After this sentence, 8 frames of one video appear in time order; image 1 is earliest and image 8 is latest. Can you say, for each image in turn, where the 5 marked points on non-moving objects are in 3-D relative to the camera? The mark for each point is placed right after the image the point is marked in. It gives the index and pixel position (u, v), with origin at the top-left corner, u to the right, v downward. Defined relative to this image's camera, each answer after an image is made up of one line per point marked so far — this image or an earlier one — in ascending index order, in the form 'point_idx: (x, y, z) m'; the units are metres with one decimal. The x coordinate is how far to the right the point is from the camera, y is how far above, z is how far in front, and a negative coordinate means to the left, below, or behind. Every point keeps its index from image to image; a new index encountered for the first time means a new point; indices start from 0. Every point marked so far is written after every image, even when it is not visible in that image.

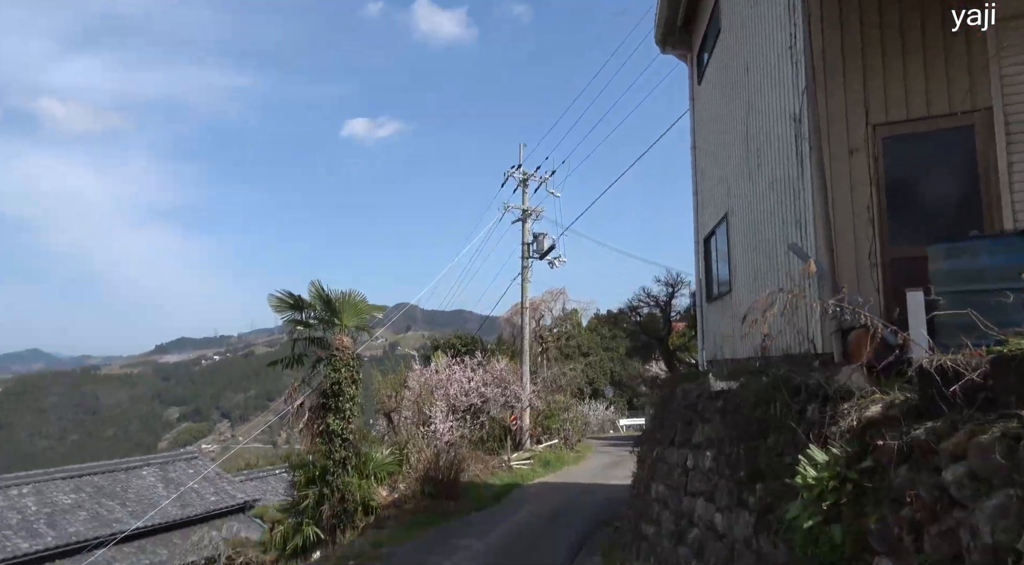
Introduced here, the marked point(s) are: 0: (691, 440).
0: (+1.5, -1.3, +5.9) m
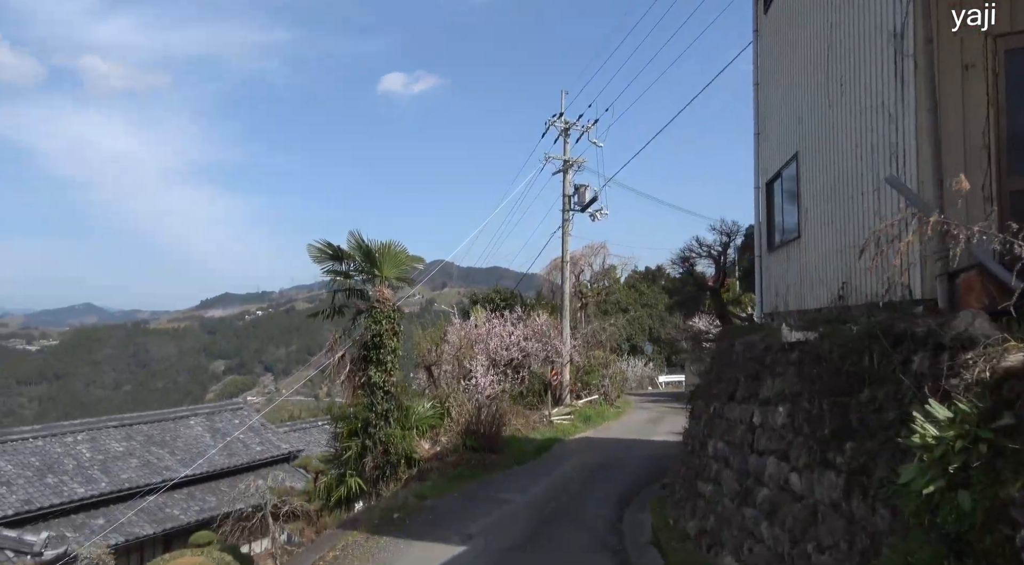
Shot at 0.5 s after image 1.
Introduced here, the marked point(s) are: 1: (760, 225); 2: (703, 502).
0: (+1.9, -0.9, +5.5) m
1: (+2.9, +0.7, +8.4) m
2: (+1.7, -2.0, +6.4) m
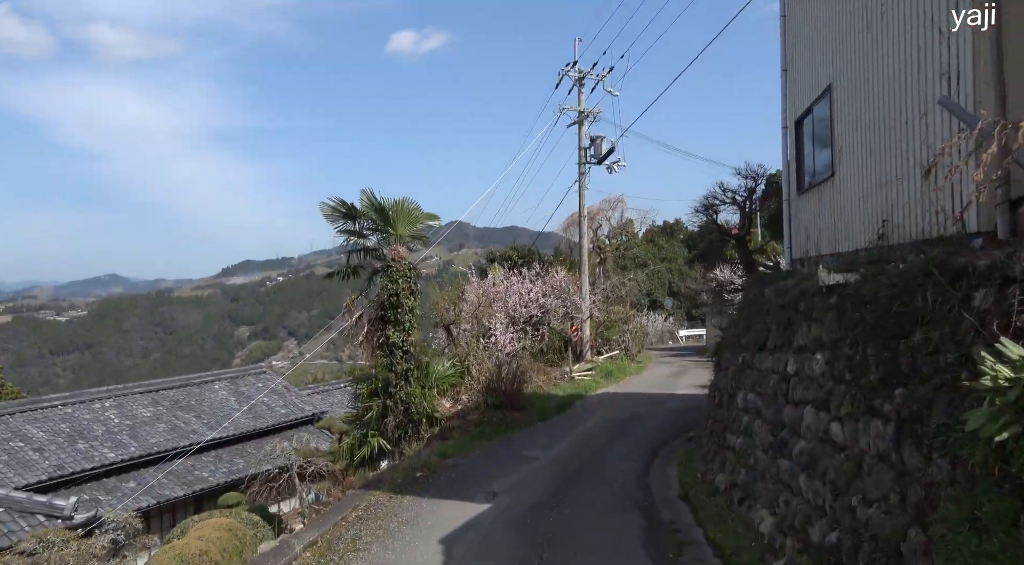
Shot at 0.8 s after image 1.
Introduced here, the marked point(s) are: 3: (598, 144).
0: (+2.0, -0.4, +5.2) m
1: (+3.1, +1.3, +8.0) m
2: (+1.9, -1.5, +6.2) m
3: (+2.4, +3.8, +19.8) m
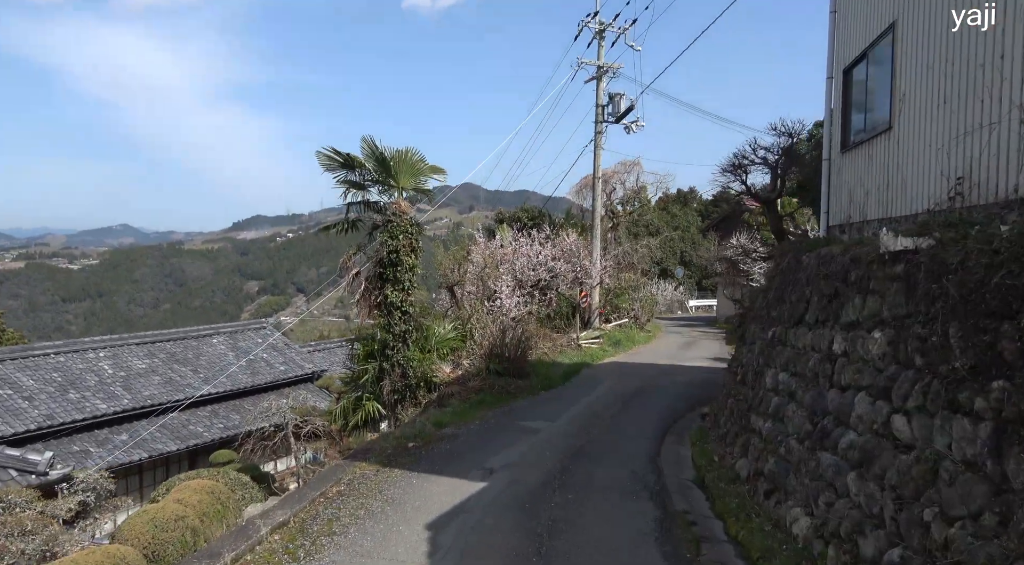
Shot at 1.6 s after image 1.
0: (+2.1, -0.2, +4.5) m
1: (+3.2, +1.6, +7.2) m
2: (+1.9, -1.2, +5.6) m
3: (+2.7, +4.7, +18.8) m
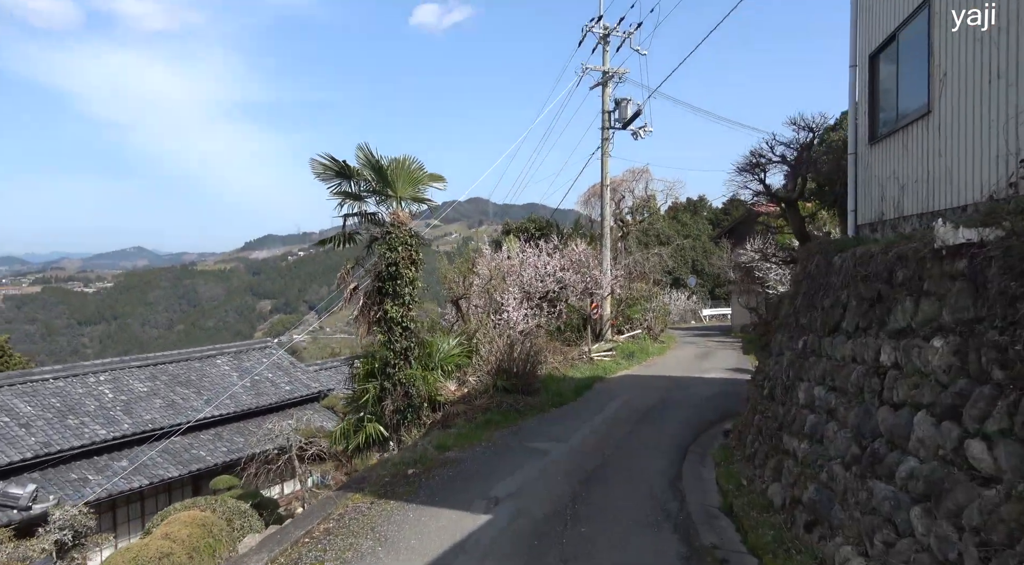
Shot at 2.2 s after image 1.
0: (+2.1, -0.2, +3.9) m
1: (+3.2, +1.6, +6.6) m
2: (+1.9, -1.2, +5.0) m
3: (+2.8, +4.5, +18.3) m
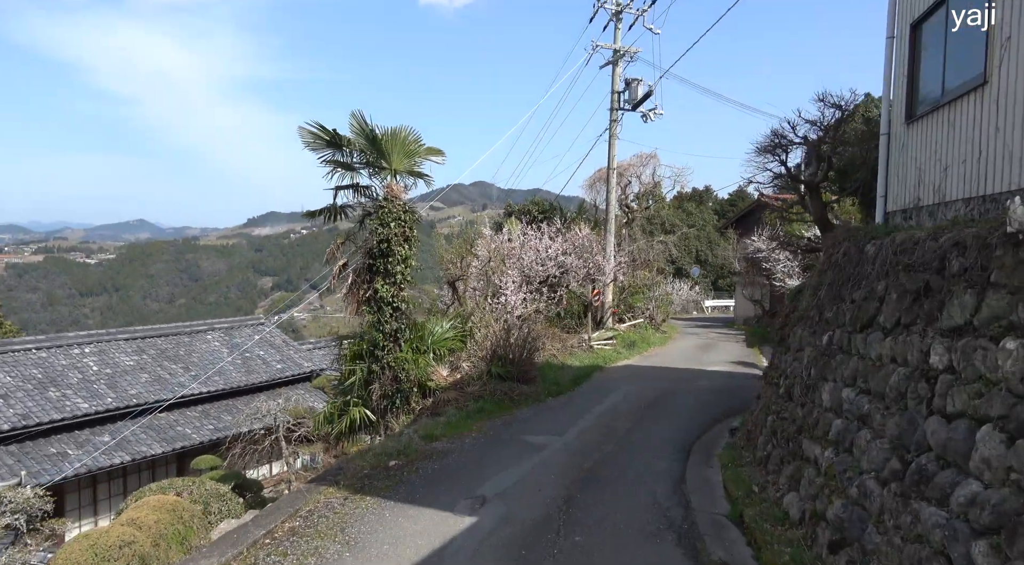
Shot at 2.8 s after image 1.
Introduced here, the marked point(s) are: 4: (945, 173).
0: (+2.0, -0.2, +3.4) m
1: (+3.2, +1.6, +6.1) m
2: (+1.9, -1.2, +4.5) m
3: (+3.0, +4.8, +17.7) m
4: (+3.1, +0.8, +5.1) m
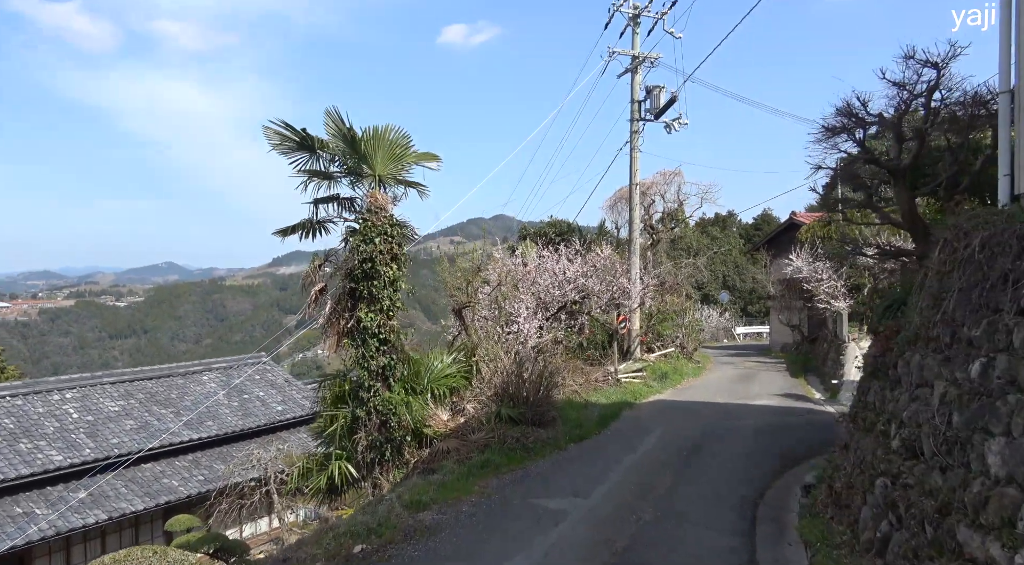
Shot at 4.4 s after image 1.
0: (+1.9, -0.1, +1.7) m
1: (+3.2, +1.6, +4.4) m
2: (+1.8, -1.2, +2.8) m
3: (+3.2, +4.2, +16.2) m
4: (+3.0, +0.8, +3.5) m
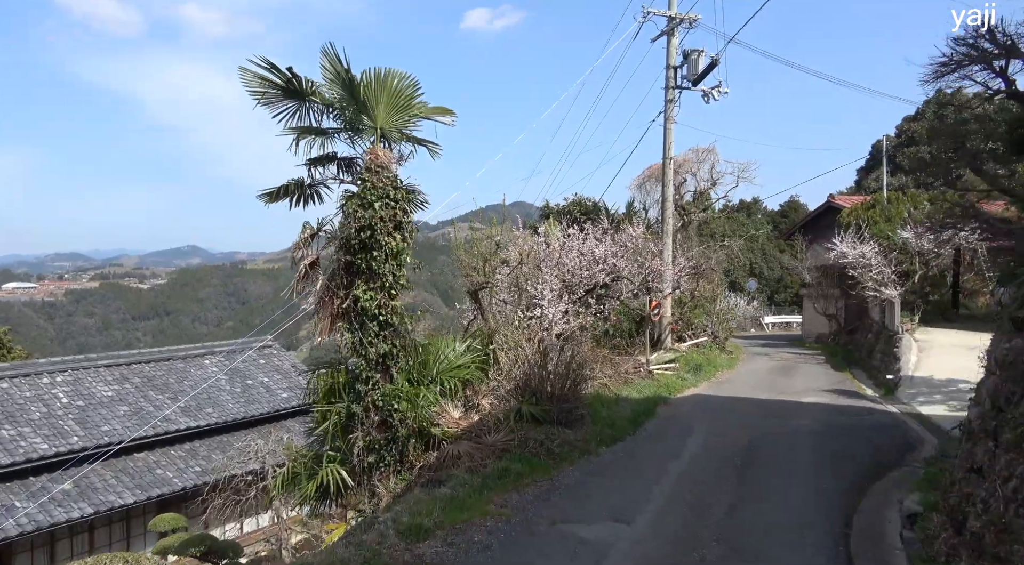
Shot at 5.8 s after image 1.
0: (+2.0, 0.0, +0.4) m
1: (+3.3, +1.8, +3.1) m
2: (+1.9, -1.0, +1.5) m
3: (+3.7, +4.6, +14.8) m
4: (+3.1, +0.9, +2.1) m
